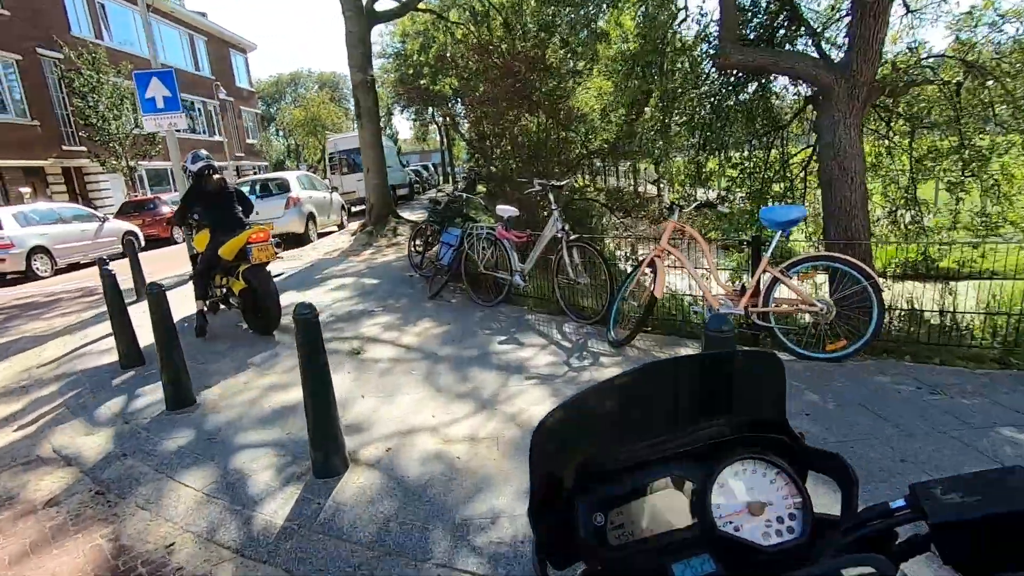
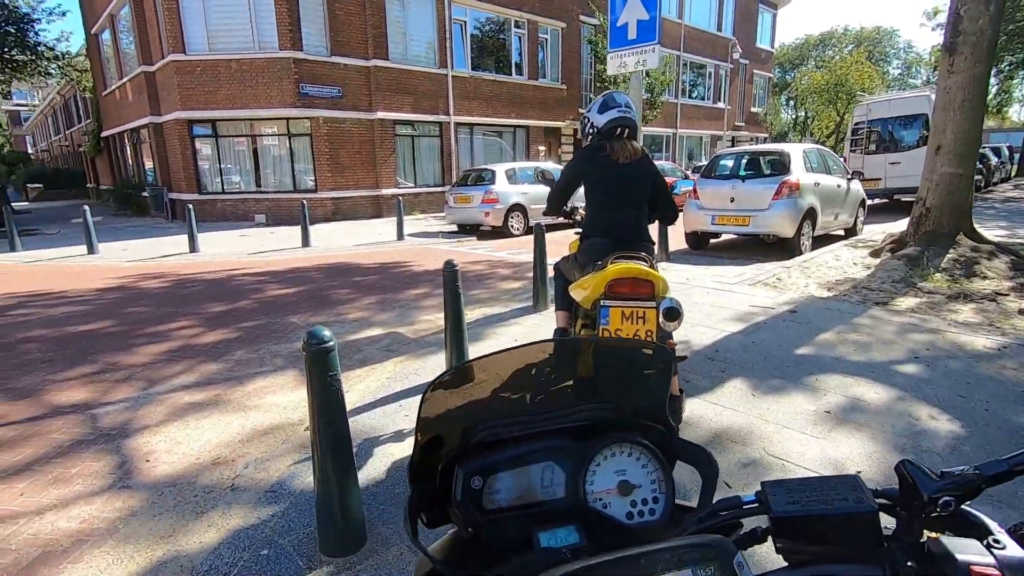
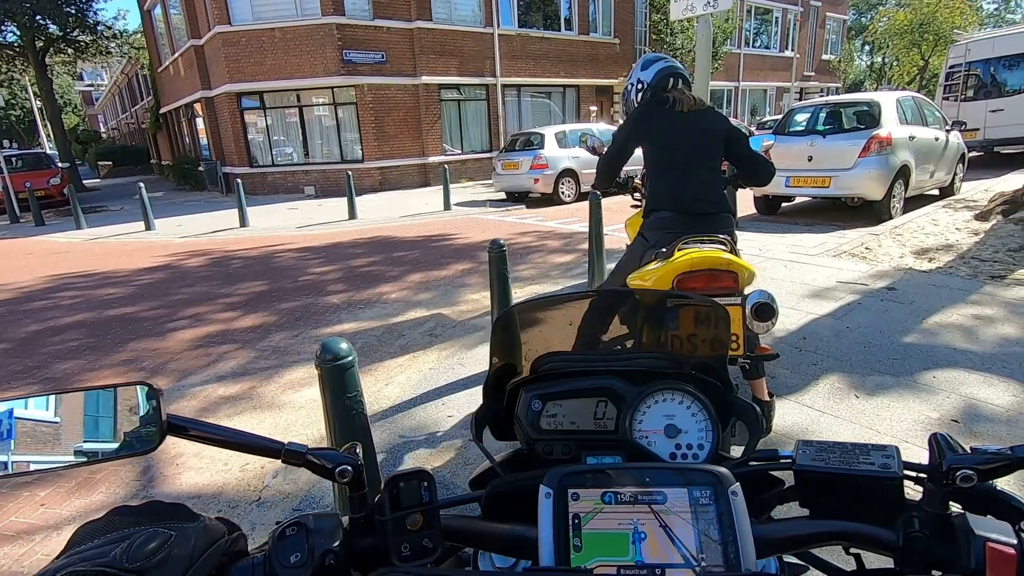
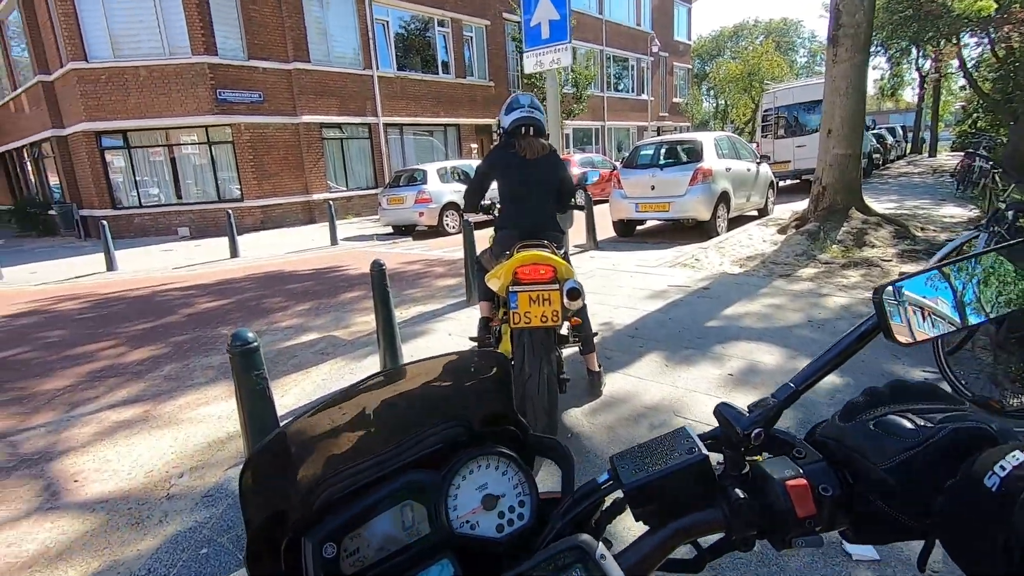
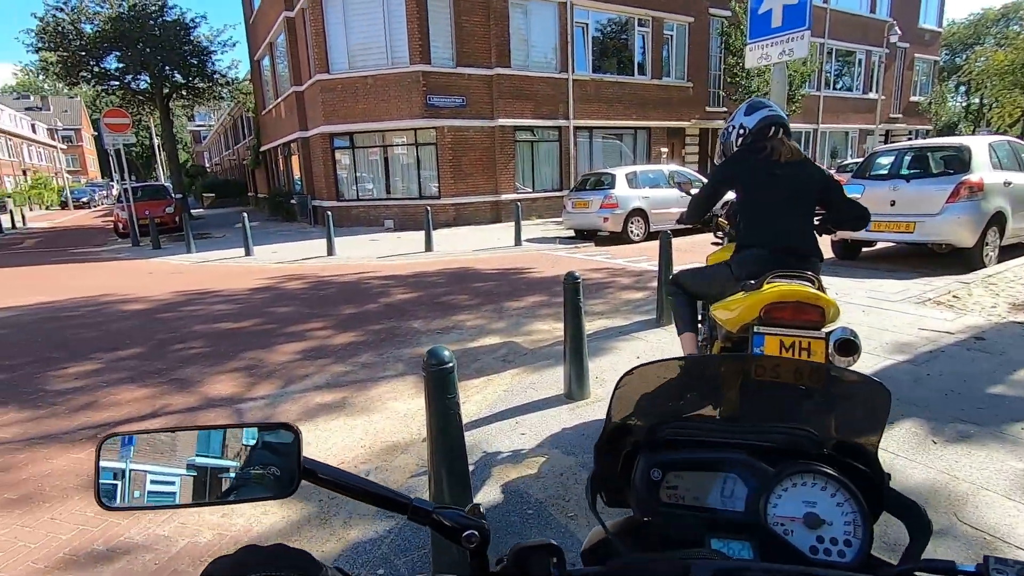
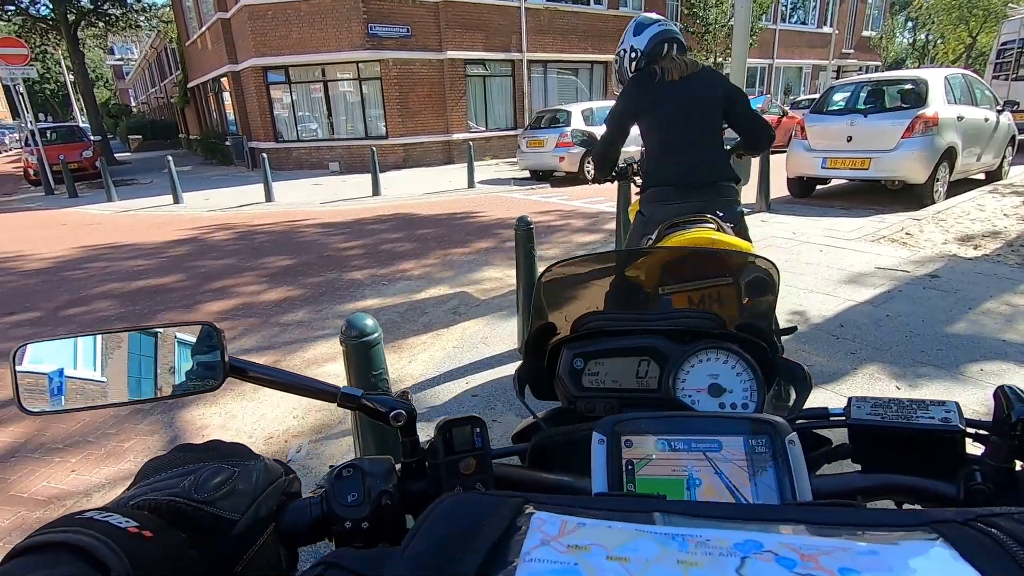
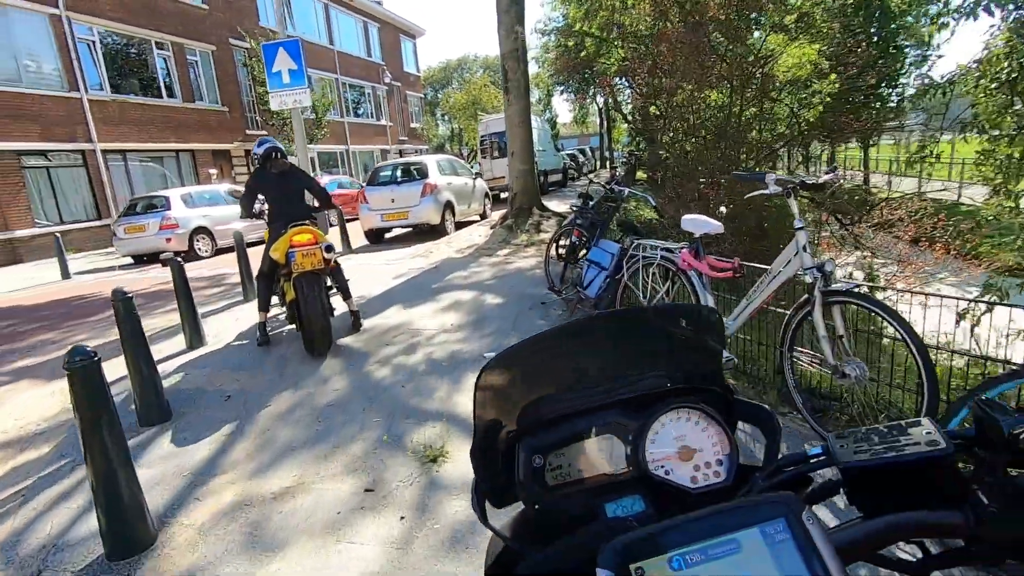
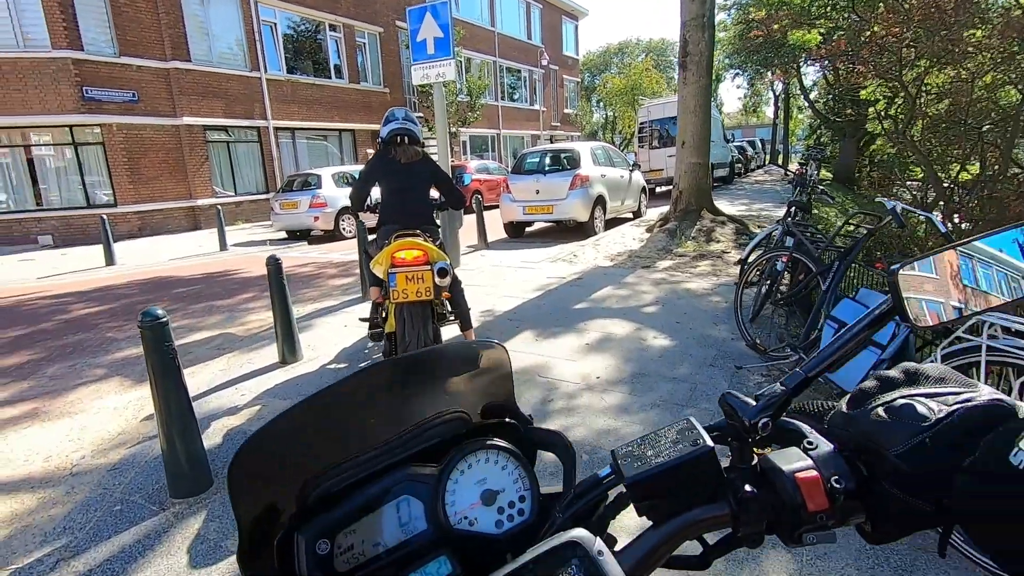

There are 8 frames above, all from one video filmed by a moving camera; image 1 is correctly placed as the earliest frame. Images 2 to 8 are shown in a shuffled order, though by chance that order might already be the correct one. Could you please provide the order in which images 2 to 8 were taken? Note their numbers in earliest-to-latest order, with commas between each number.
7, 8, 4, 2, 5, 3, 6
